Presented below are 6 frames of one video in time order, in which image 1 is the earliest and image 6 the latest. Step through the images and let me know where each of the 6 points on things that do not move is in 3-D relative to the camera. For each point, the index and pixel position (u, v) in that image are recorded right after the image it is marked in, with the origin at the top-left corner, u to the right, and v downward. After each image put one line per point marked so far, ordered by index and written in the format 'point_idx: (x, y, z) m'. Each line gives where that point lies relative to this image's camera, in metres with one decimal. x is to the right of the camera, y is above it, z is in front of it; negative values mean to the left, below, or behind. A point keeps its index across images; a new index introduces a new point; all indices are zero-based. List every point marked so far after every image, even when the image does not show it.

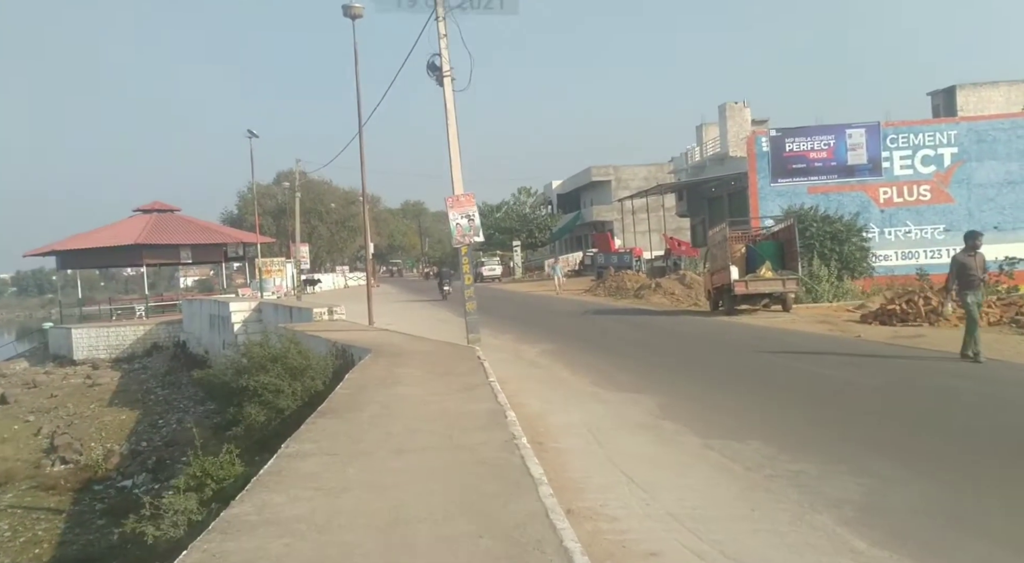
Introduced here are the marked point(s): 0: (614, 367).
0: (+1.6, -1.3, +16.7) m
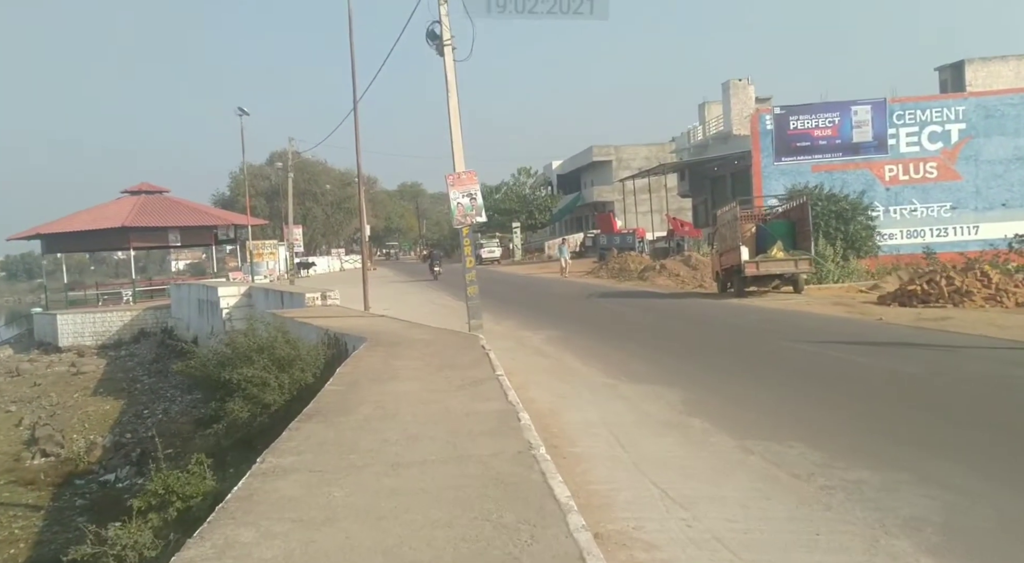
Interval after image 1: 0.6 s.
0: (+1.6, -1.0, +15.5) m
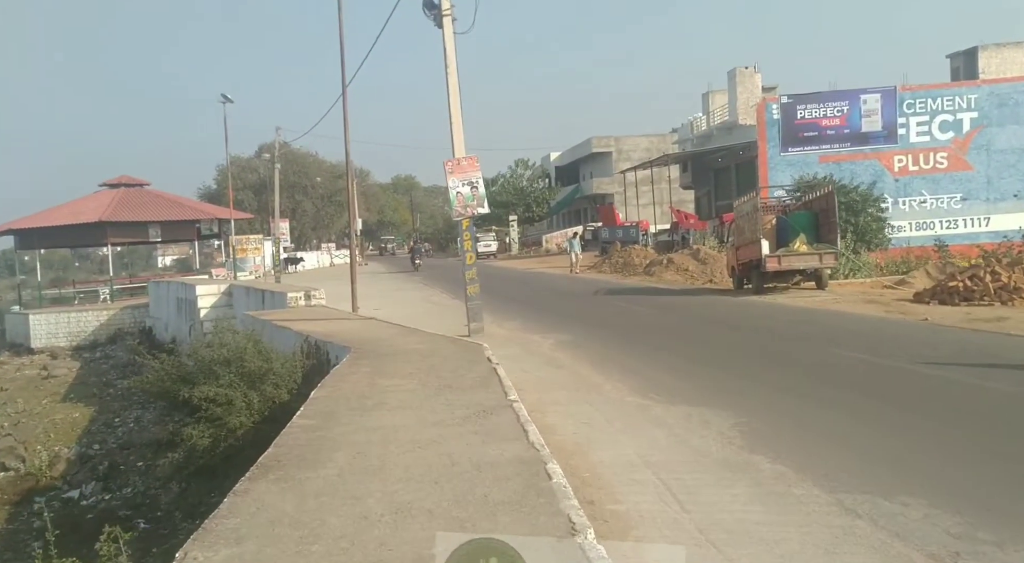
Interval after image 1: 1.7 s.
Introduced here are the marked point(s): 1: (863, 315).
0: (+1.7, -1.0, +13.4) m
1: (+6.2, -0.6, +19.0) m
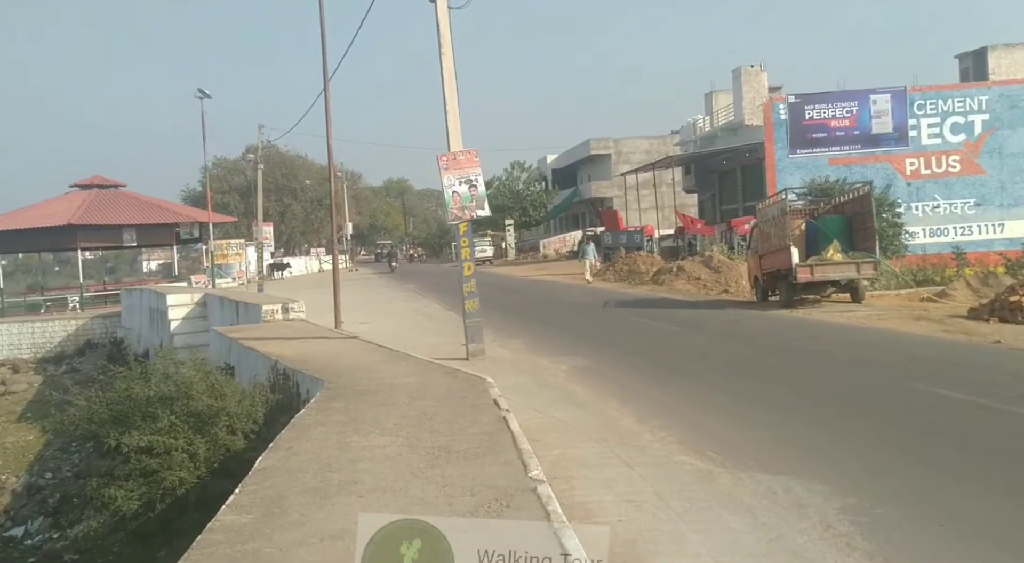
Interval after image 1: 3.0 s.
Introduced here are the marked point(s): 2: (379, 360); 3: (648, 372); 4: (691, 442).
0: (+1.9, -1.2, +10.9) m
1: (+6.2, -0.8, +16.5) m
2: (-1.6, -1.0, +13.2) m
3: (+1.7, -1.1, +13.3) m
4: (+1.5, -1.3, +8.8) m
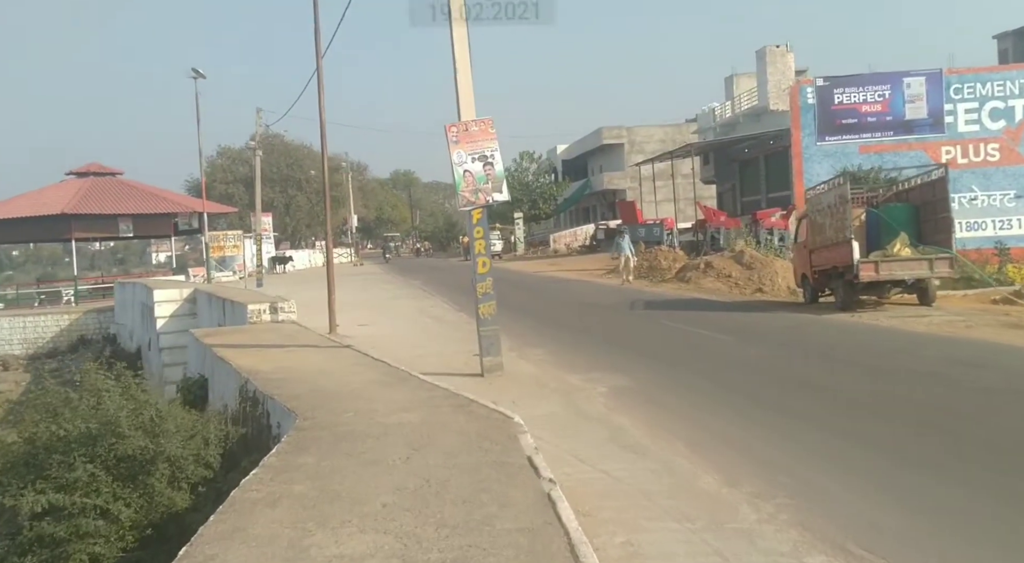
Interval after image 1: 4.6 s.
0: (+2.1, -1.3, +8.1) m
1: (+6.6, -0.8, +13.7) m
2: (-1.4, -1.0, +10.5) m
3: (+2.0, -1.1, +10.5) m
4: (+1.7, -1.4, +6.0) m
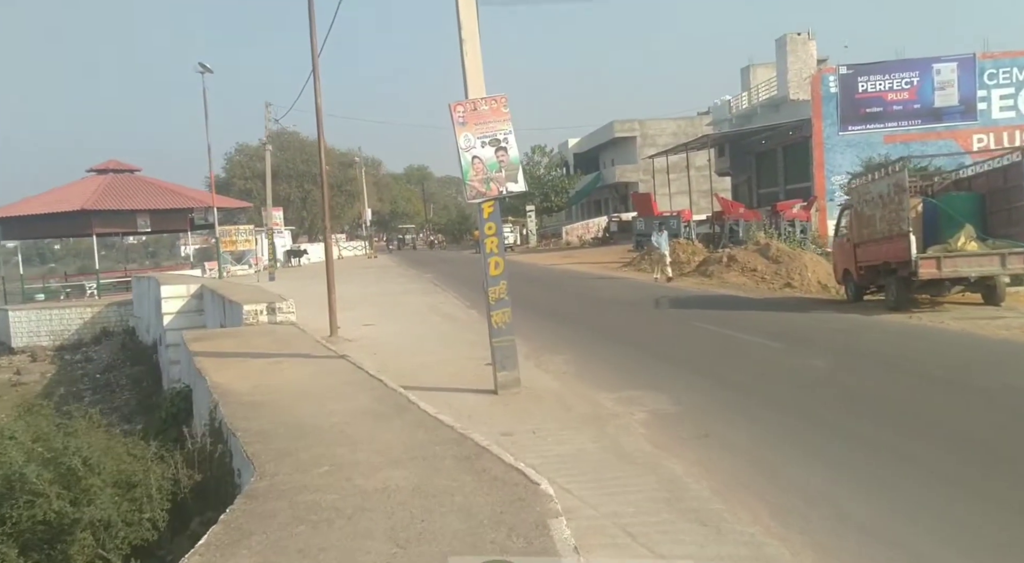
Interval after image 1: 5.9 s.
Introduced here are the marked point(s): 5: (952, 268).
0: (+2.3, -1.3, +6.0) m
1: (+6.8, -0.8, +11.6) m
2: (-1.2, -1.0, +8.4) m
3: (+2.1, -1.2, +8.5) m
4: (+1.8, -1.5, +3.9) m
5: (+6.9, +0.2, +16.9) m
